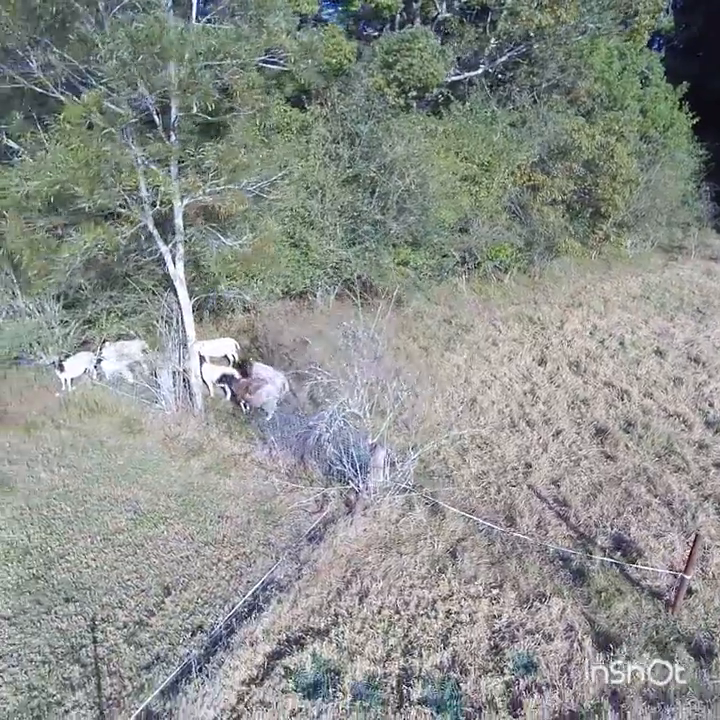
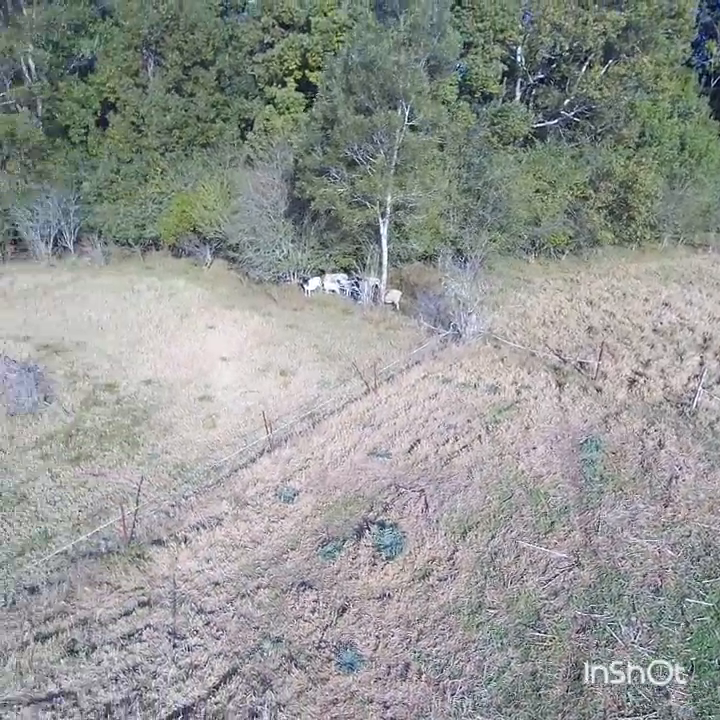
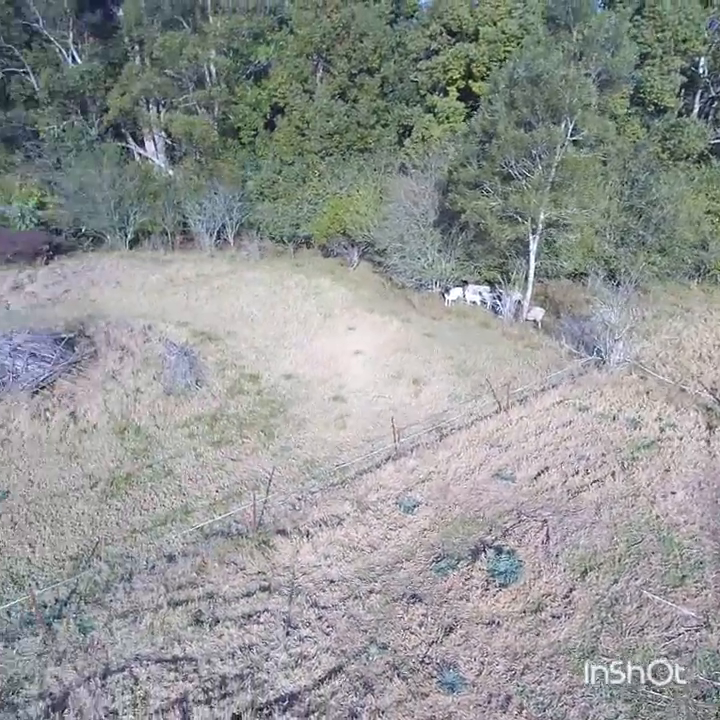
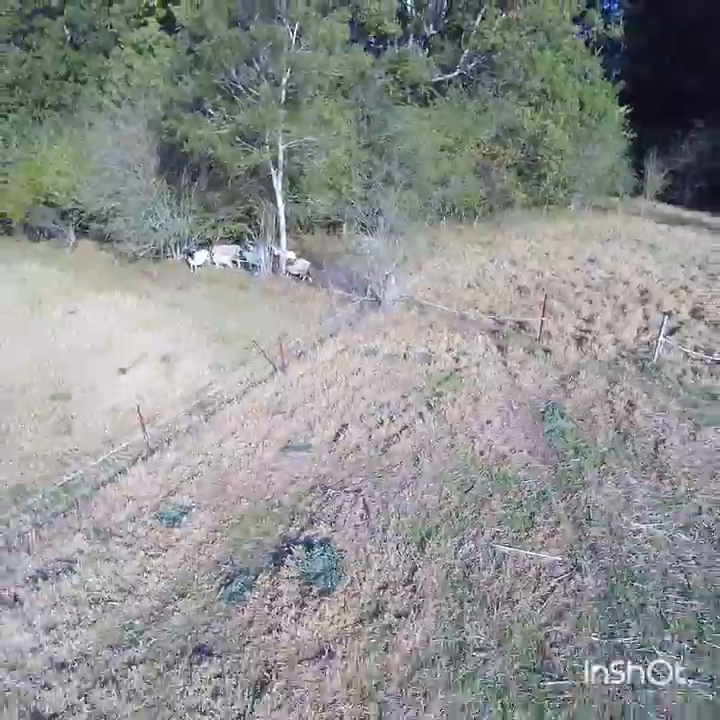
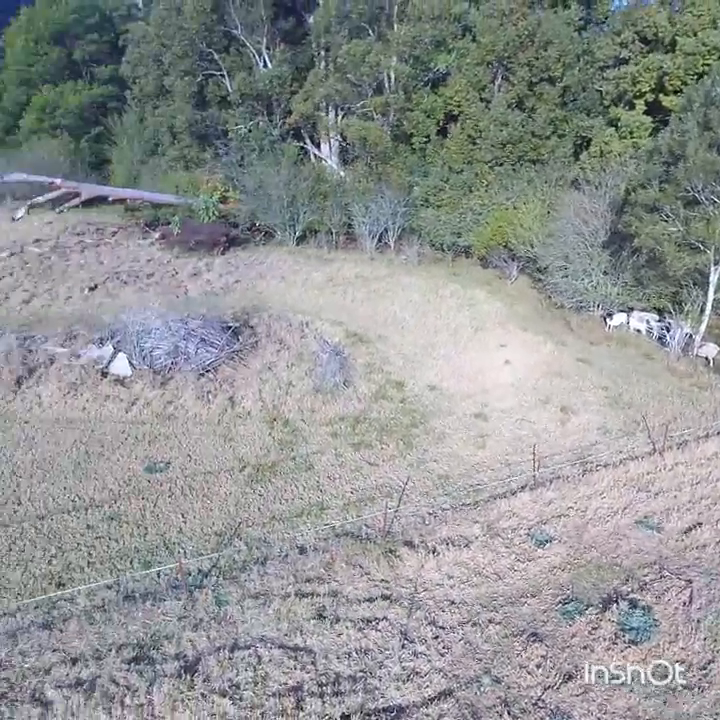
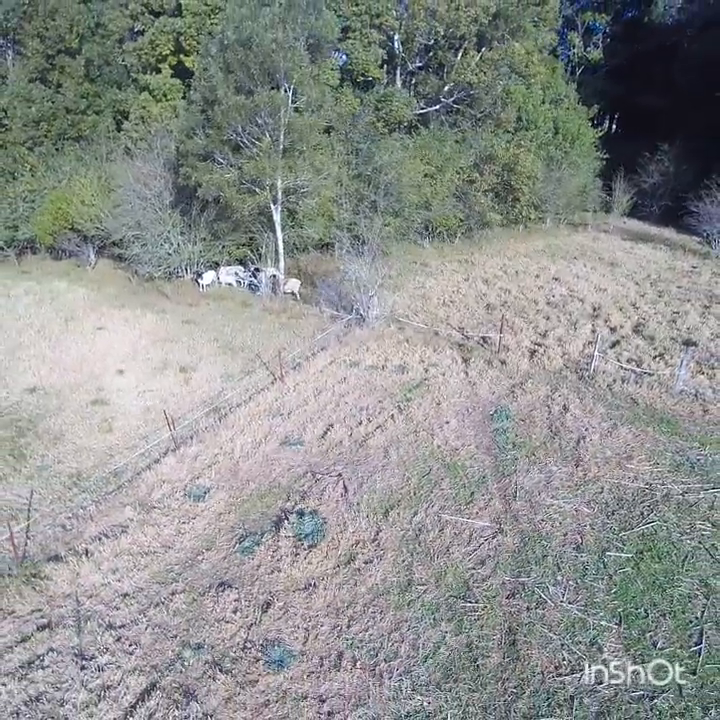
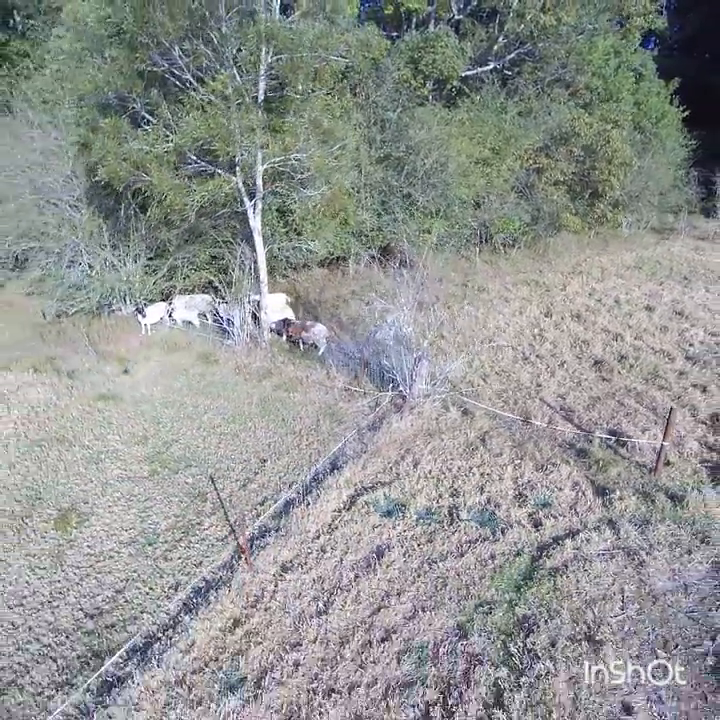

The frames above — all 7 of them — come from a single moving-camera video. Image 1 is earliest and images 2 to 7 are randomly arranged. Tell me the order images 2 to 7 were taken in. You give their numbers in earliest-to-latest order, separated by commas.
7, 4, 6, 2, 3, 5
